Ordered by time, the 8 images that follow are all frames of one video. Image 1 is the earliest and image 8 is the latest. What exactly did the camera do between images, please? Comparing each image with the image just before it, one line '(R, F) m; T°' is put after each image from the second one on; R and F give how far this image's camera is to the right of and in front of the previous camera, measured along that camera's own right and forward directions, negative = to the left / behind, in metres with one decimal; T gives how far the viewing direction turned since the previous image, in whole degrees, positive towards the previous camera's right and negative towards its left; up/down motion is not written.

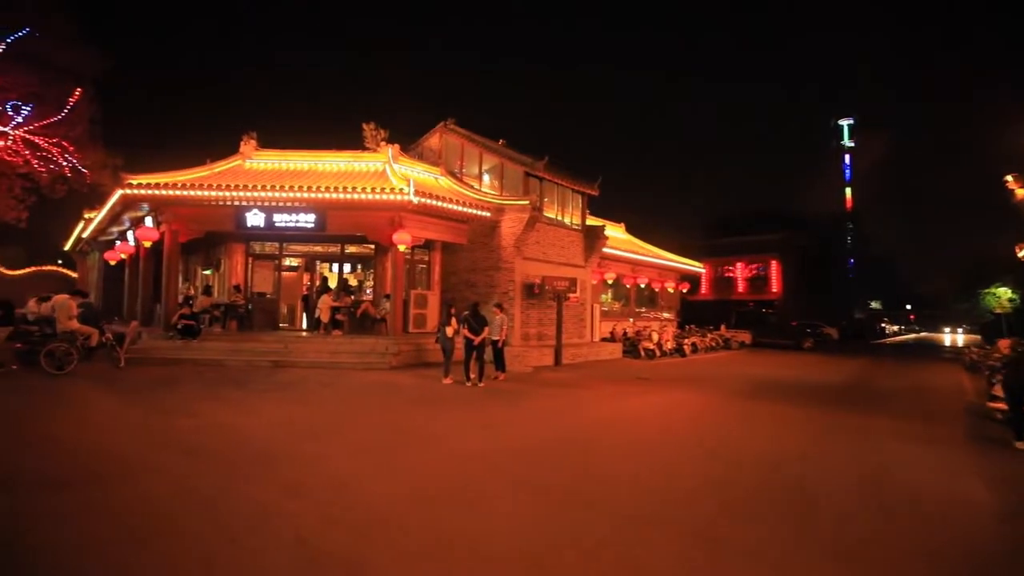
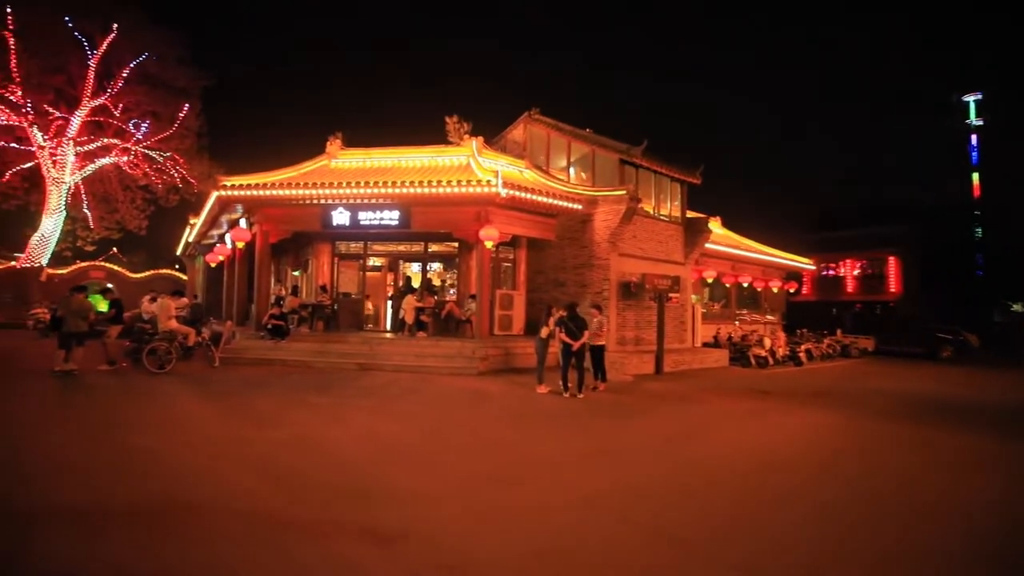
(-0.7, +1.3) m; -8°
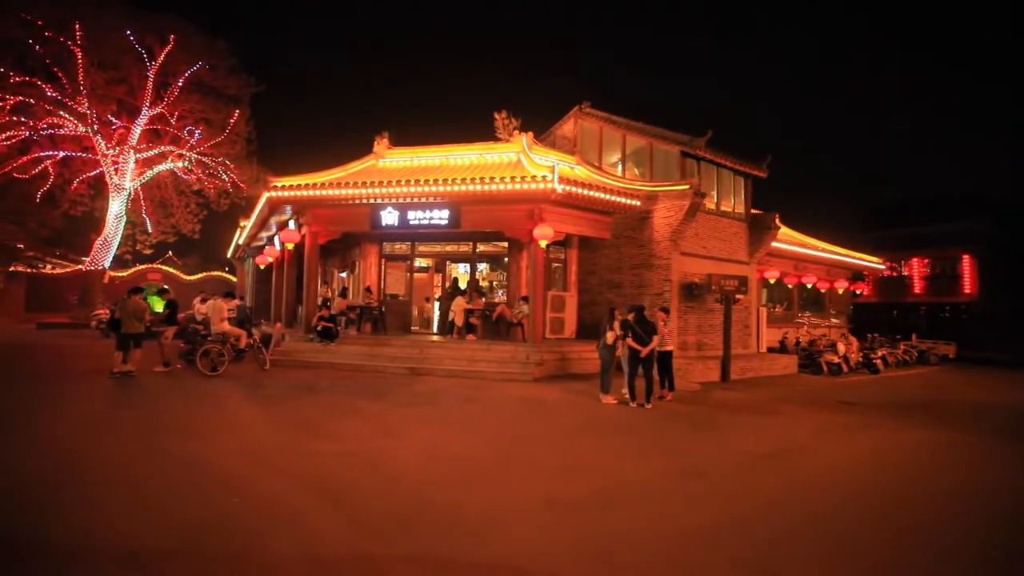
(-0.5, +0.7) m; -4°
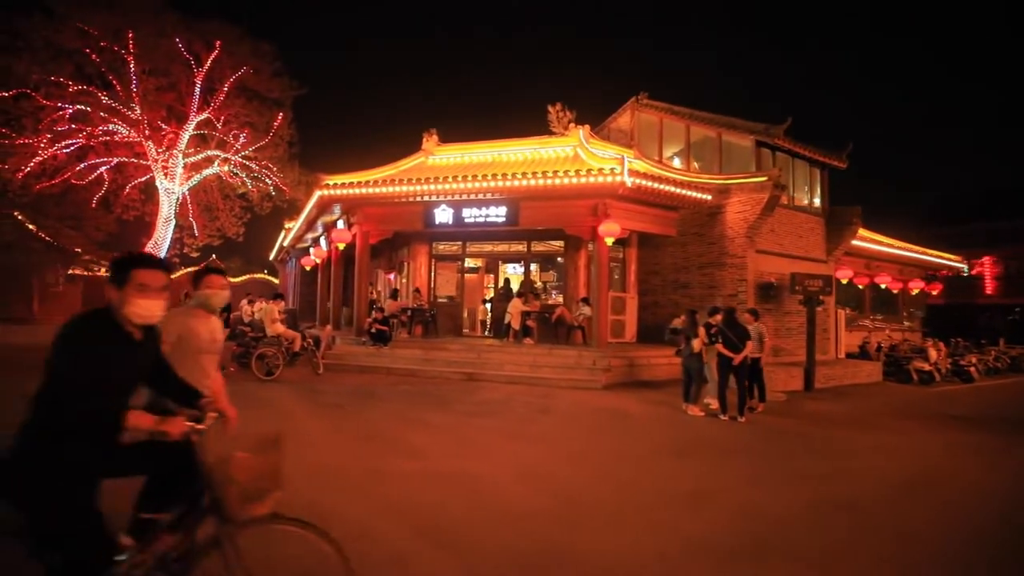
(-0.9, +0.8) m; -3°
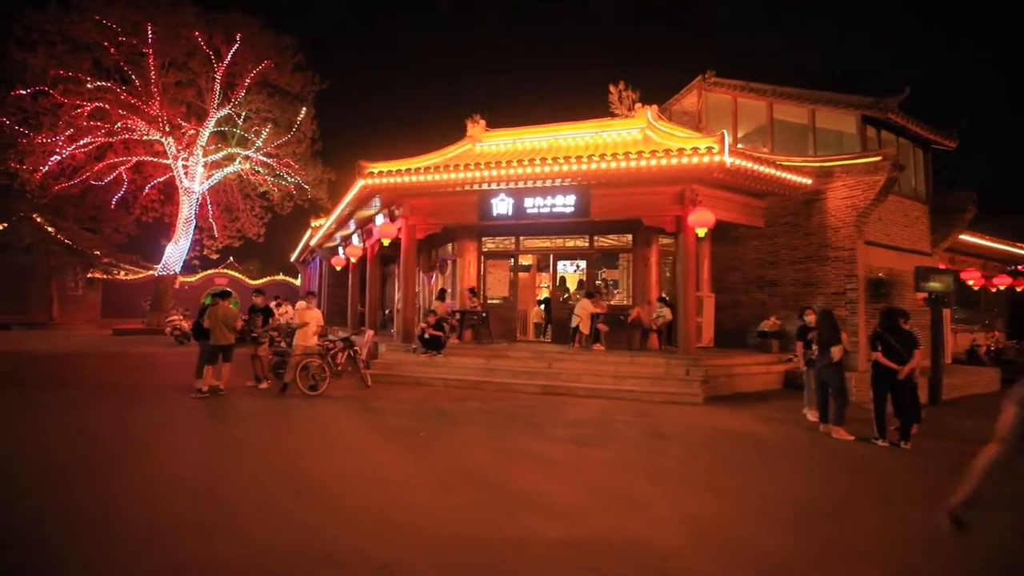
(-1.4, +1.6) m; -1°
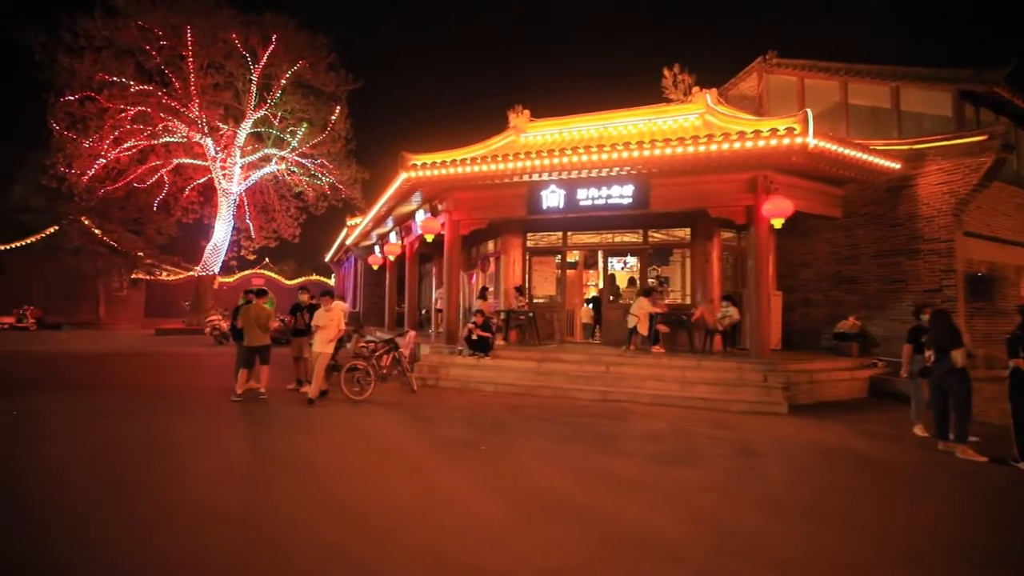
(-0.6, +0.8) m; -3°
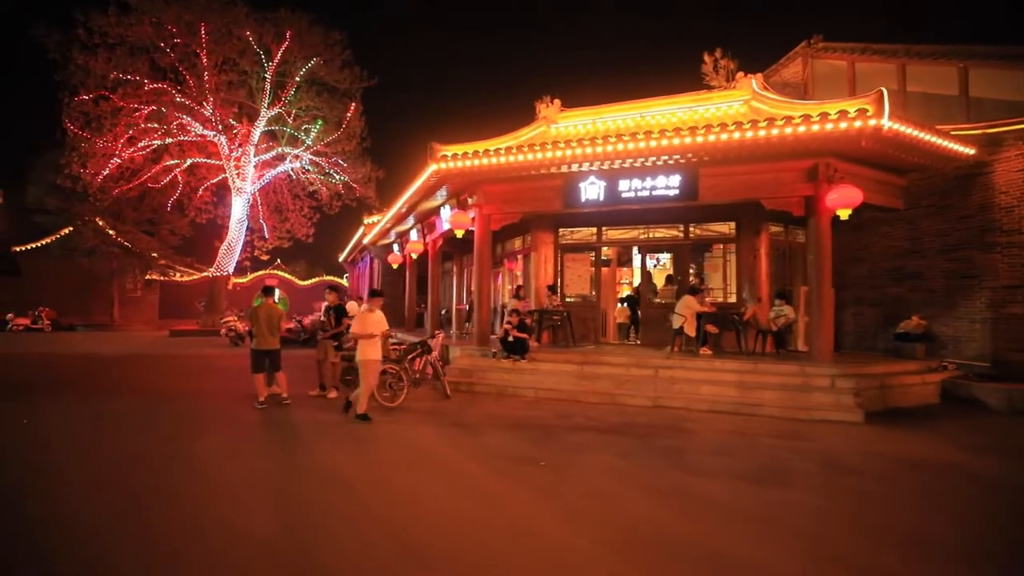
(-0.6, +0.7) m; -1°
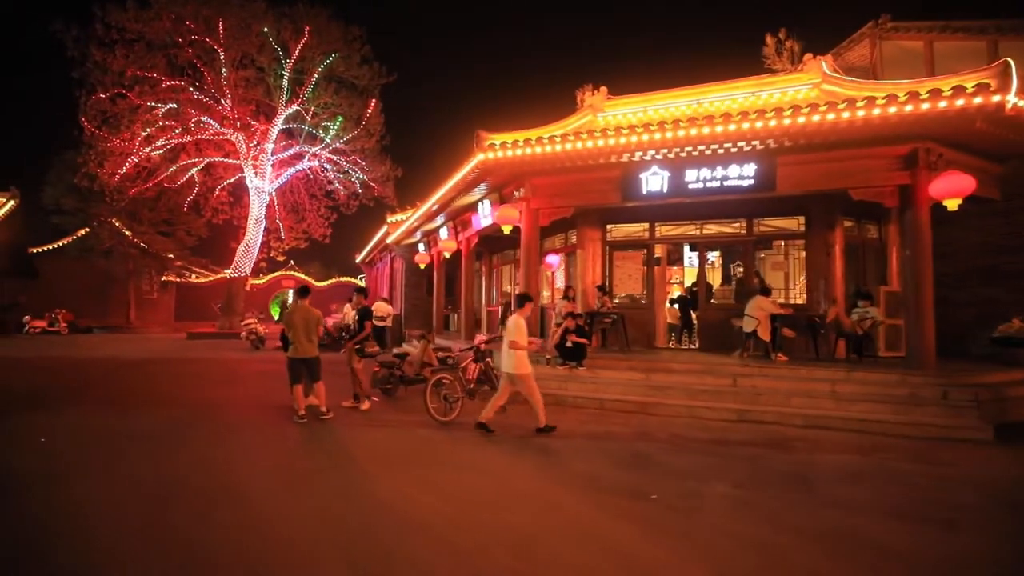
(-1.0, +0.9) m; -1°
